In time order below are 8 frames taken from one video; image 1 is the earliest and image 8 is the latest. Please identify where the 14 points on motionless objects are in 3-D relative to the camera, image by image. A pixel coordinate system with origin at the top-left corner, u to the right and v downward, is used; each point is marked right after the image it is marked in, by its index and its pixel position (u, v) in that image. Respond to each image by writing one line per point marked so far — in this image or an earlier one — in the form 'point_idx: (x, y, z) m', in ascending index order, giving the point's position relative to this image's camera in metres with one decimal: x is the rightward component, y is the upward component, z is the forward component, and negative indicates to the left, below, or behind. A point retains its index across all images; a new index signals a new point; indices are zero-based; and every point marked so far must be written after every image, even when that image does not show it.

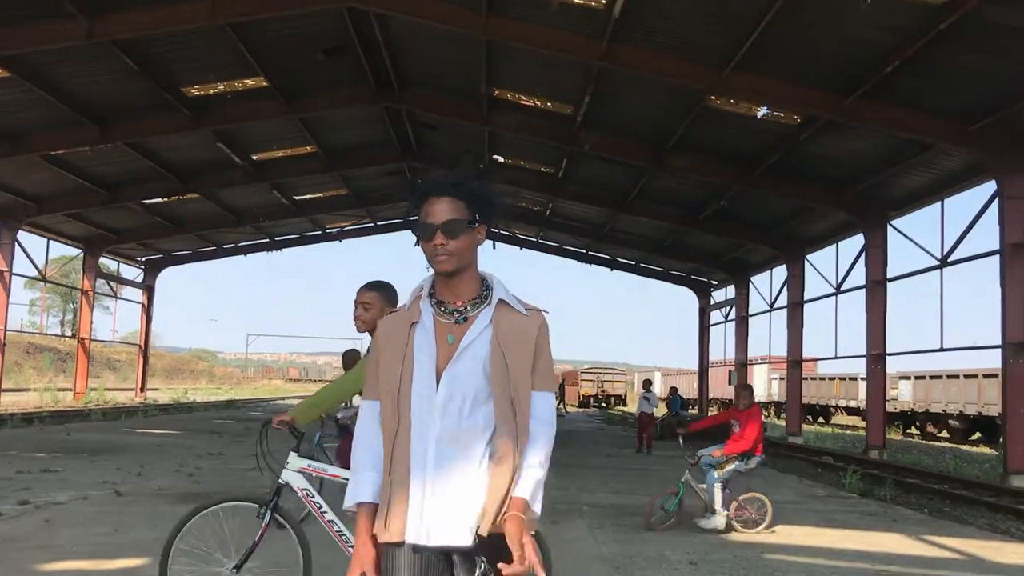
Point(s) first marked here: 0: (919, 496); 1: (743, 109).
0: (+4.1, -2.1, +8.4) m
1: (+3.3, +2.6, +12.2) m
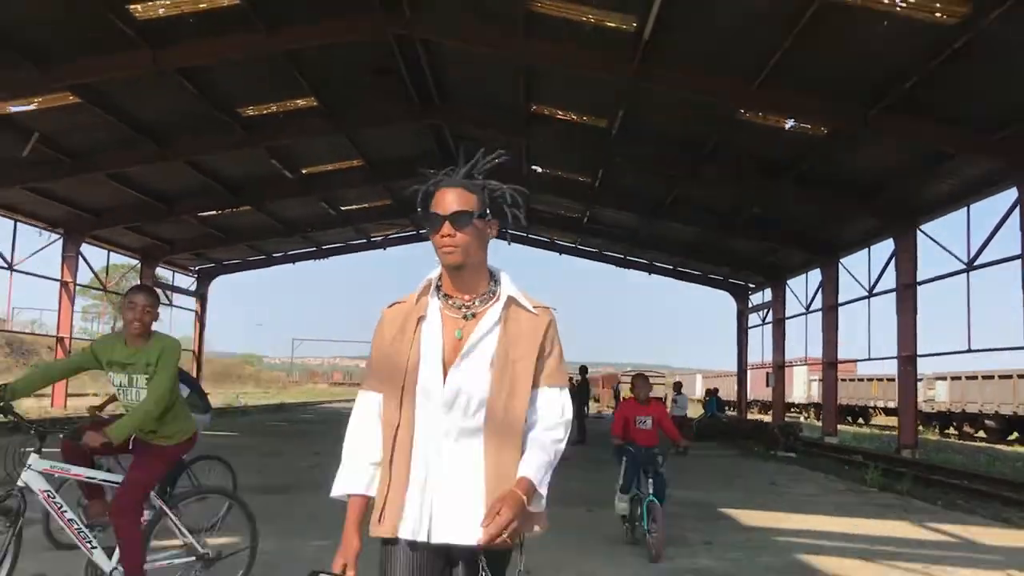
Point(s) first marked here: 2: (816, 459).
0: (+4.5, -2.1, +8.8) m
1: (+3.9, +2.5, +12.6) m
2: (+5.0, -2.8, +13.7) m
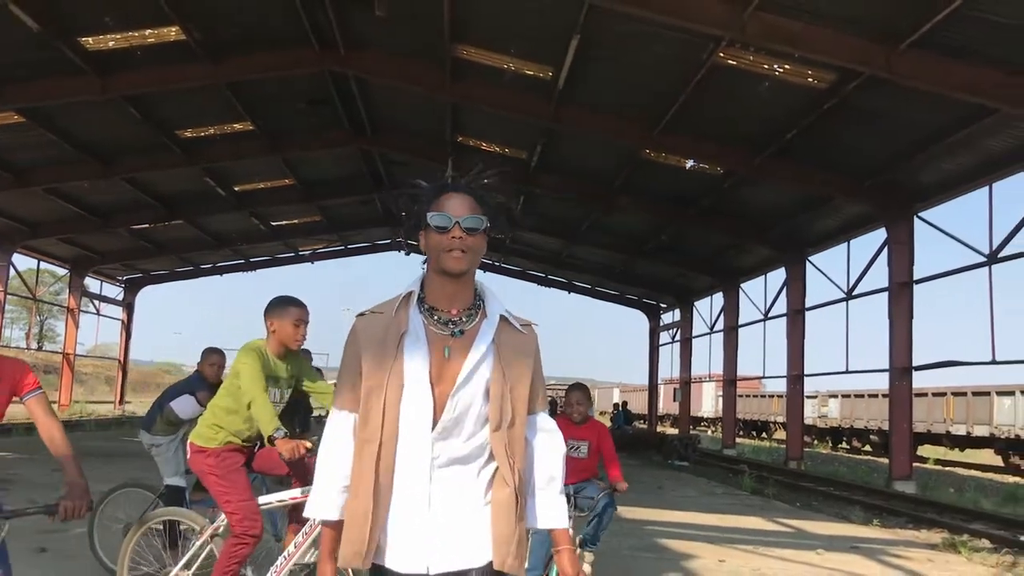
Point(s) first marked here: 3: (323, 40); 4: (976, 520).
0: (+3.5, -2.5, +10.2) m
1: (+2.7, +2.1, +14.0) m
2: (+3.6, -3.2, +15.0) m
3: (-2.7, +3.5, +12.0) m
4: (+4.8, -2.4, +8.8) m
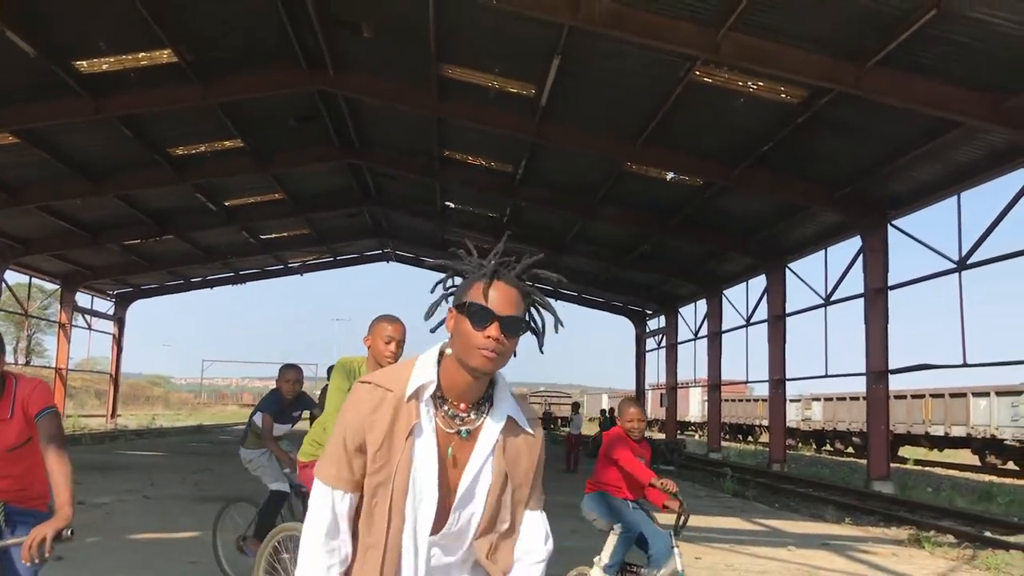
0: (+3.4, -2.6, +10.5) m
1: (+2.4, +2.0, +14.4) m
2: (+3.4, -3.4, +15.4) m
3: (-2.9, +3.3, +12.3) m
4: (+4.7, -2.5, +9.2) m
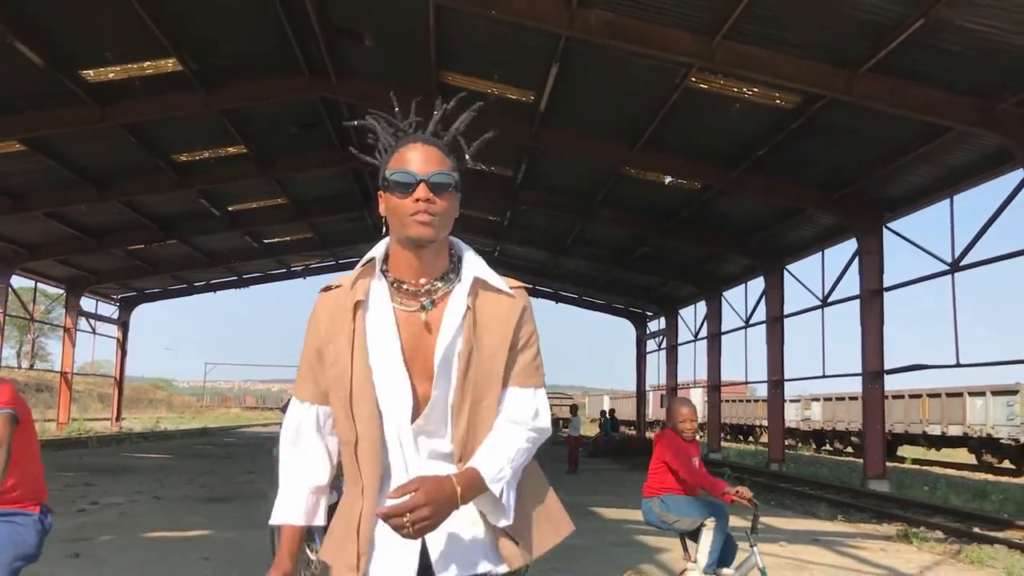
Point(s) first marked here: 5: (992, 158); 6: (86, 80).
0: (+3.4, -2.6, +10.7) m
1: (+2.4, +1.9, +14.6) m
2: (+3.4, -3.4, +15.6) m
3: (-2.9, +3.3, +12.5) m
4: (+4.7, -2.5, +9.4) m
5: (+6.2, +1.7, +10.9) m
6: (-5.9, +2.9, +11.7) m
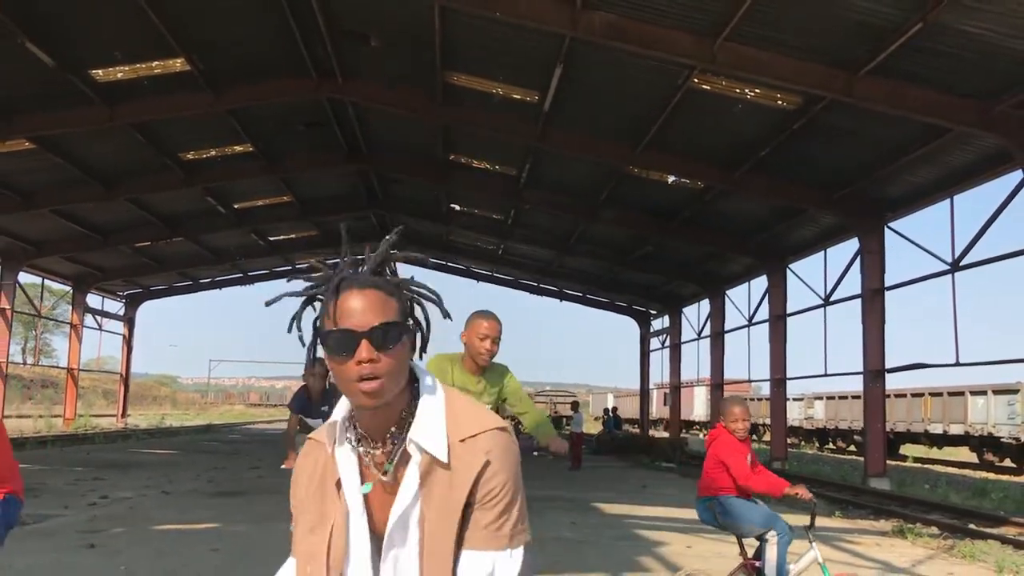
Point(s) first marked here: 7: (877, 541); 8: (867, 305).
0: (+3.4, -2.6, +10.8) m
1: (+2.5, +2.0, +14.7) m
2: (+3.5, -3.4, +15.7) m
3: (-2.9, +3.3, +12.6) m
4: (+4.8, -2.5, +9.5) m
5: (+6.2, +1.7, +10.9) m
6: (-5.9, +2.9, +11.8) m
7: (+2.9, -2.0, +6.6) m
8: (+5.9, -0.3, +14.0) m
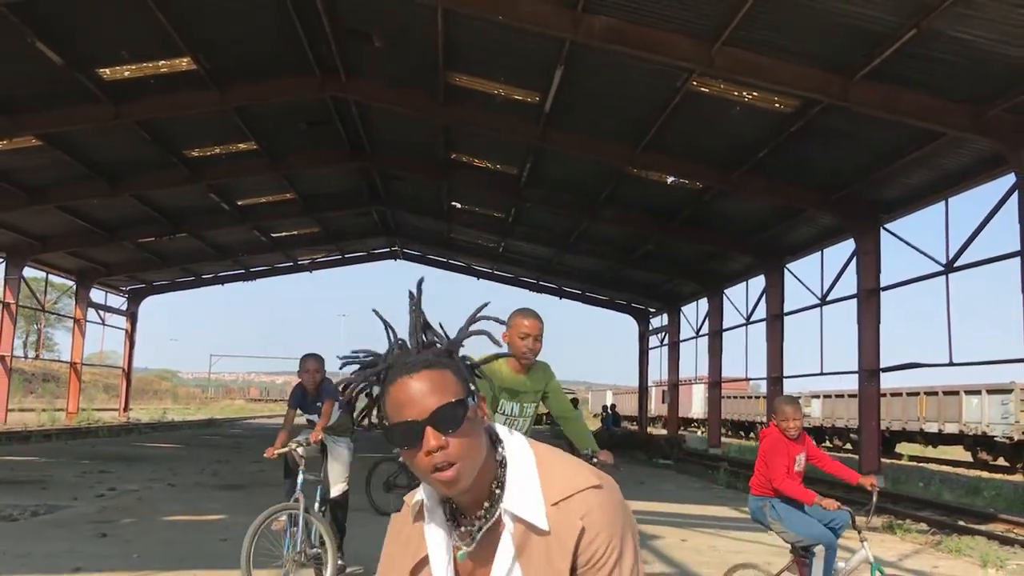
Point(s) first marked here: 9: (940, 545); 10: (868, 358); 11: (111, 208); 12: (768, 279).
0: (+3.4, -2.6, +11.0) m
1: (+2.5, +2.0, +14.8) m
2: (+3.4, -3.4, +15.9) m
3: (-2.9, +3.3, +12.8) m
4: (+4.8, -2.5, +9.7) m
5: (+6.2, +1.7, +11.1) m
6: (-5.8, +3.0, +12.0) m
7: (+2.9, -2.0, +6.8) m
8: (+5.9, -0.3, +14.2) m
9: (+3.3, -2.0, +6.4) m
10: (+5.9, -1.2, +14.1) m
11: (-8.5, +1.7, +17.9) m
12: (+5.5, +0.2, +18.1) m
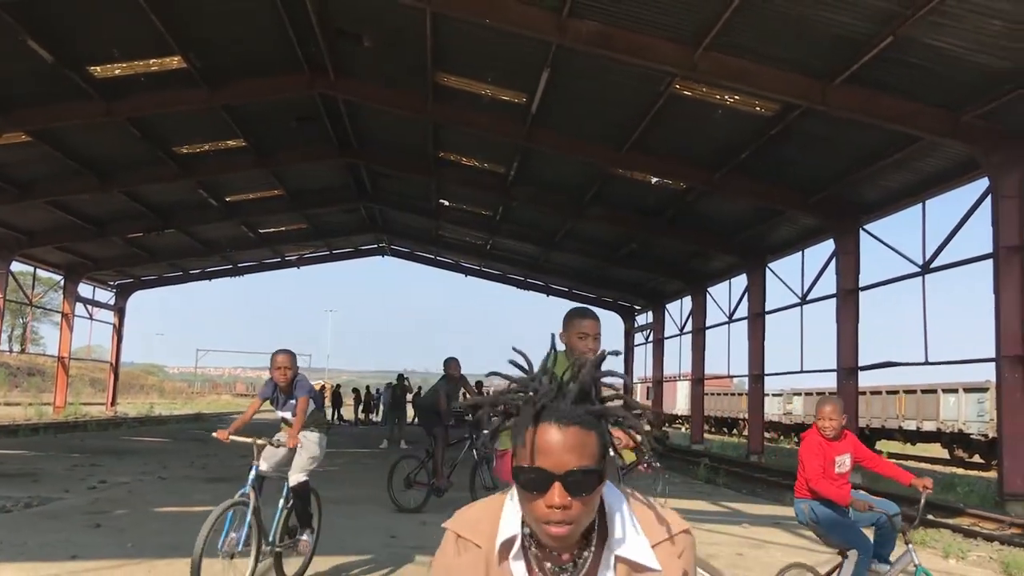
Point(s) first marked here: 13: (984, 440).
0: (+3.2, -2.6, +11.3) m
1: (+2.3, +2.0, +15.1) m
2: (+3.2, -3.3, +16.1) m
3: (-3.0, +3.4, +12.9) m
4: (+4.6, -2.6, +10.0) m
5: (+6.0, +1.7, +11.4) m
6: (-6.0, +3.0, +12.1) m
7: (+2.7, -2.0, +7.0) m
8: (+5.6, -0.3, +14.4) m
9: (+3.1, -2.0, +6.7) m
10: (+5.7, -1.2, +14.4) m
11: (-8.8, +1.8, +17.9) m
12: (+5.2, +0.2, +18.4) m
13: (+9.3, -3.0, +16.6) m
